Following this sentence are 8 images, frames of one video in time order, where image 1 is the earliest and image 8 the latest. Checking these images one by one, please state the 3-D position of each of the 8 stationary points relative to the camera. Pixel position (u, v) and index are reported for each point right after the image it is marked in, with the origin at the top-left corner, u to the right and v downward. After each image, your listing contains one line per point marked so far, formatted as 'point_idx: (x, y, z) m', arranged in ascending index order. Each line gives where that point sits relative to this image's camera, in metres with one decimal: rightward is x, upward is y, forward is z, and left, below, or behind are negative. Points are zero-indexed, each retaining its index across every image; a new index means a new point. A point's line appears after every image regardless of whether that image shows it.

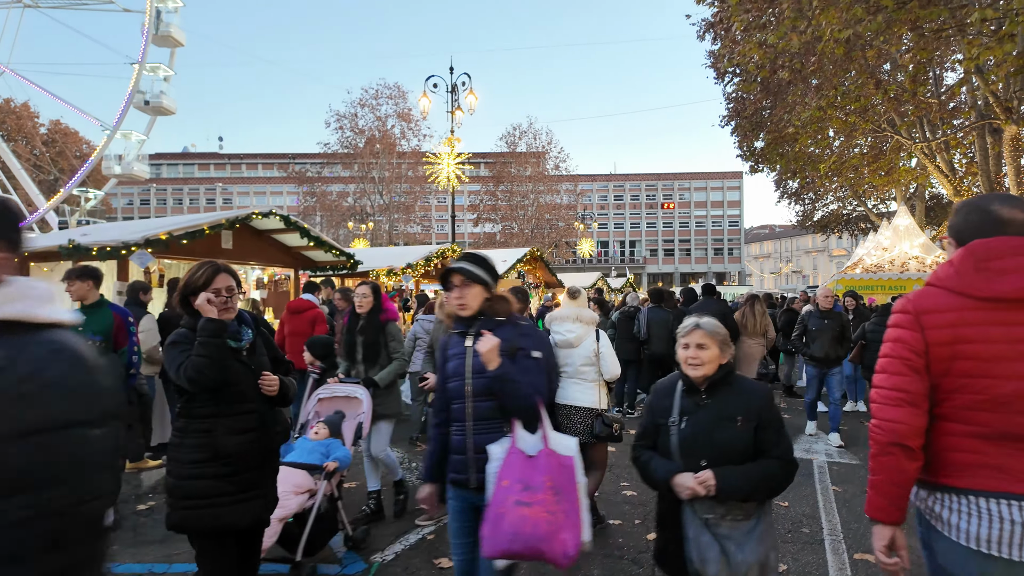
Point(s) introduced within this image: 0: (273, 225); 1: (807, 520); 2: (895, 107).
0: (-3.2, +0.8, +8.0) m
1: (+2.3, -1.8, +4.6) m
2: (+12.0, +5.6, +18.7) m
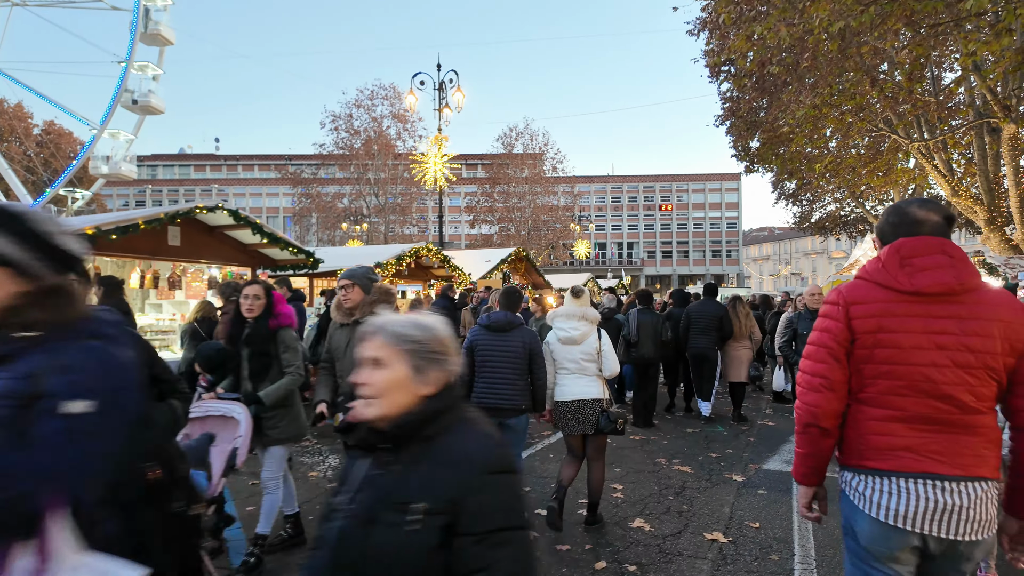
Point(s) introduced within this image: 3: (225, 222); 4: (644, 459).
0: (-3.7, +0.8, +7.6) m
1: (+1.8, -1.8, +4.2) m
2: (+11.6, +5.5, +18.2) m
3: (-3.6, +0.8, +7.5) m
4: (+1.4, -1.8, +6.4) m
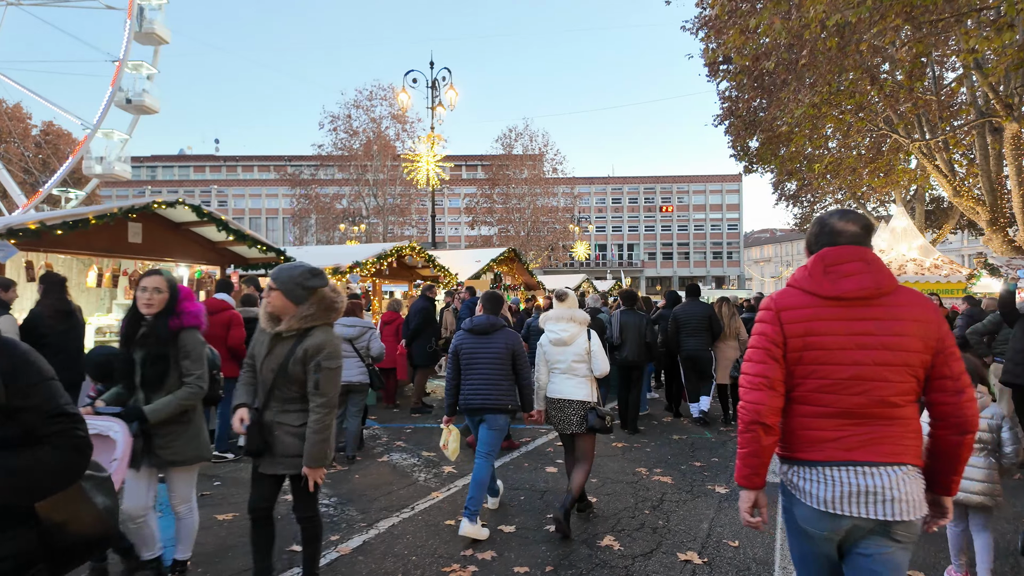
0: (-3.9, +0.9, +7.2) m
1: (+1.6, -1.8, +3.8) m
2: (+11.3, +5.5, +17.9) m
3: (-3.9, +0.8, +7.2) m
4: (+1.1, -1.8, +6.0) m
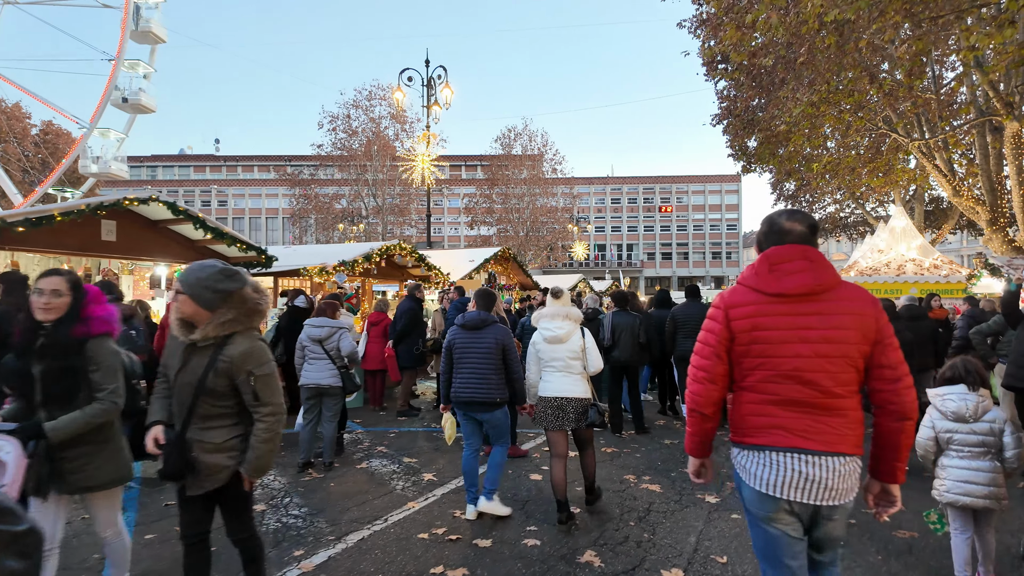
0: (-4.1, +0.9, +7.0) m
1: (+1.4, -1.8, +3.6) m
2: (+11.2, +5.4, +17.6) m
3: (-4.1, +0.8, +7.0) m
4: (+1.0, -1.8, +5.8) m
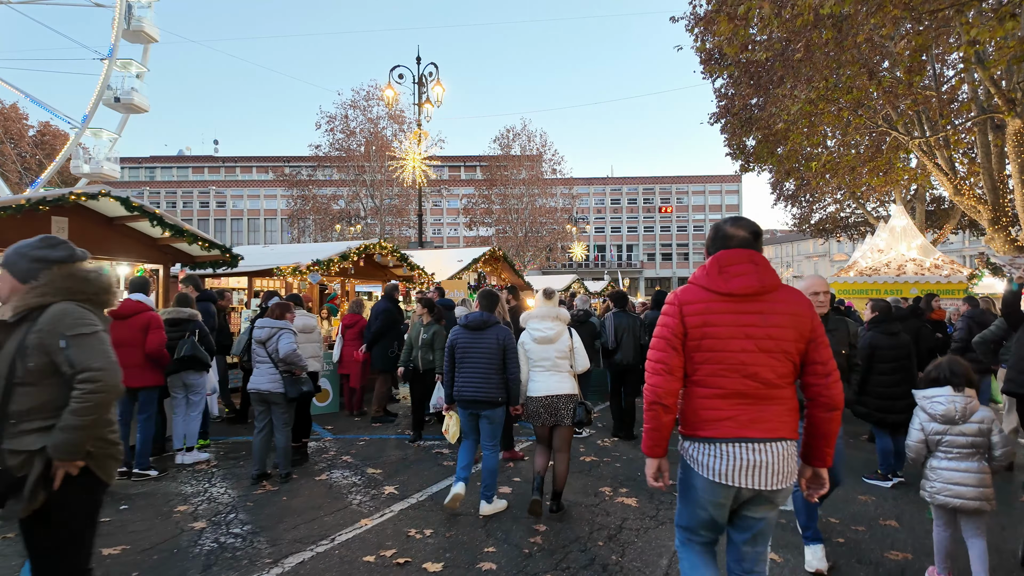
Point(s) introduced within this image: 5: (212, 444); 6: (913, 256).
0: (-4.4, +0.9, +6.7) m
1: (+1.1, -1.8, +3.2) m
2: (+10.9, +5.4, +17.3) m
3: (-4.4, +0.8, +6.6) m
4: (+0.7, -1.8, +5.4) m
5: (-3.5, -1.8, +6.9) m
6: (+11.0, +0.9, +16.4) m
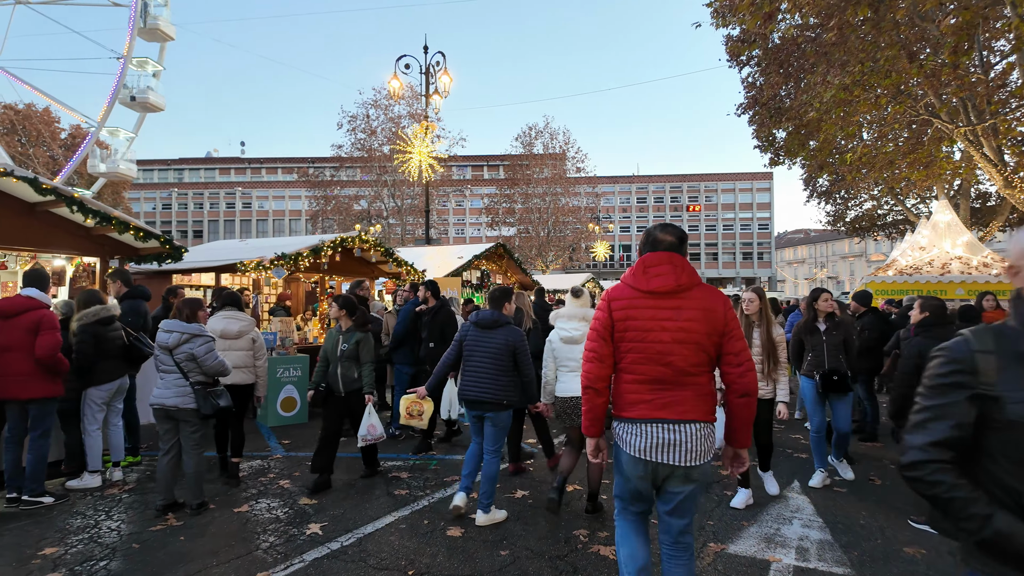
0: (-4.7, +0.9, +5.8) m
1: (+0.6, -1.7, +2.2) m
2: (+11.1, +5.5, +15.7) m
3: (-4.7, +0.9, +5.8) m
4: (+0.3, -1.8, +4.4) m
5: (-3.8, -1.8, +6.1) m
6: (+11.1, +0.9, +14.9) m
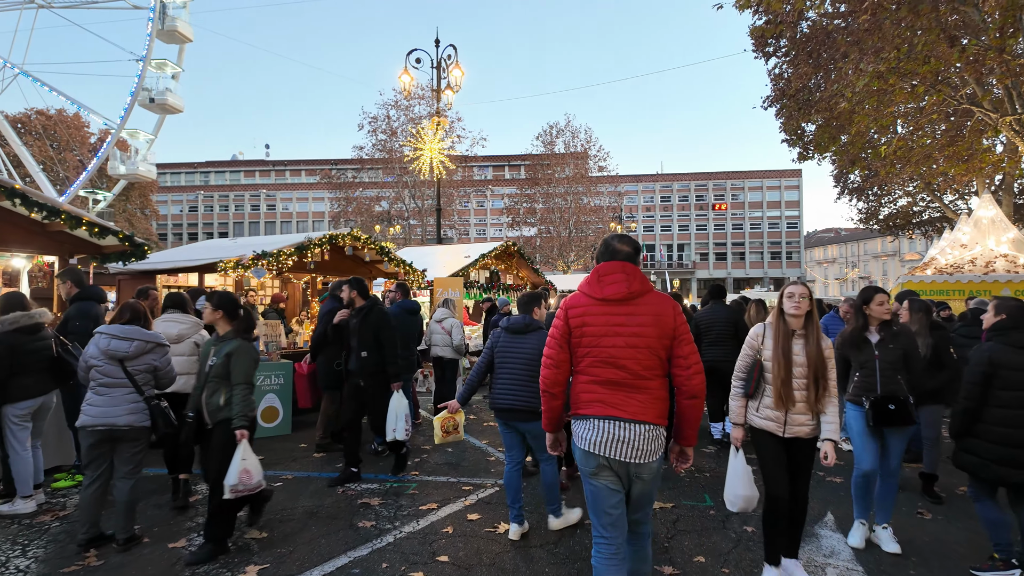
0: (-4.8, +0.9, +5.3) m
1: (+0.4, -1.7, +1.4) m
2: (+11.4, +5.4, +14.6) m
3: (-4.8, +0.9, +5.3) m
4: (+0.1, -1.8, +3.7) m
5: (-3.9, -1.8, +5.5) m
6: (+11.4, +0.9, +13.7) m
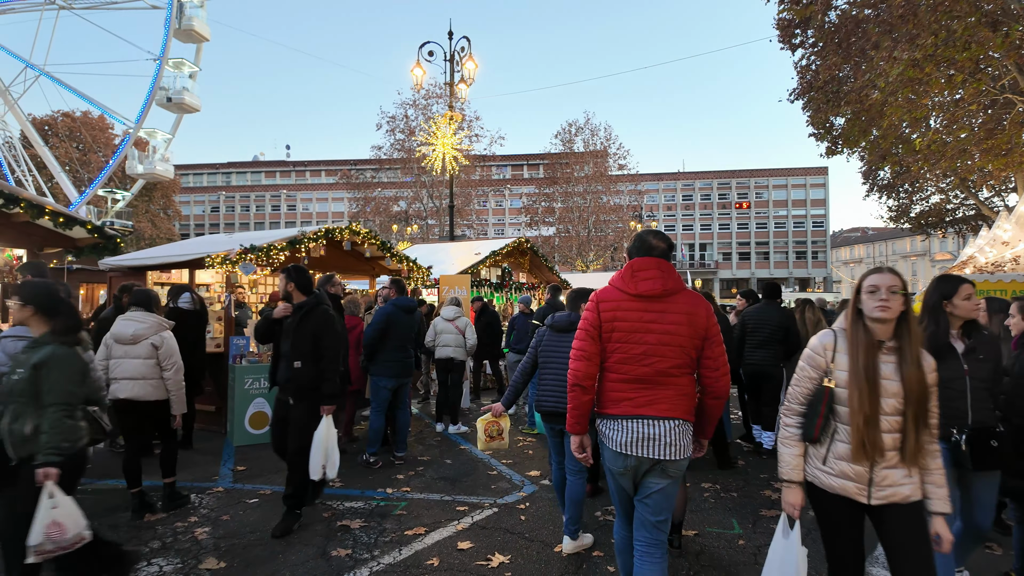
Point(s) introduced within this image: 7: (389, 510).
0: (-4.8, +0.9, +4.9) m
1: (+0.3, -1.7, +0.8) m
2: (+11.7, +5.5, +13.6) m
3: (-4.8, +0.9, +4.8) m
4: (+0.1, -1.8, +3.1) m
5: (-3.8, -1.7, +5.0) m
6: (+11.7, +0.9, +12.7) m
7: (-1.0, -1.8, +4.7) m
